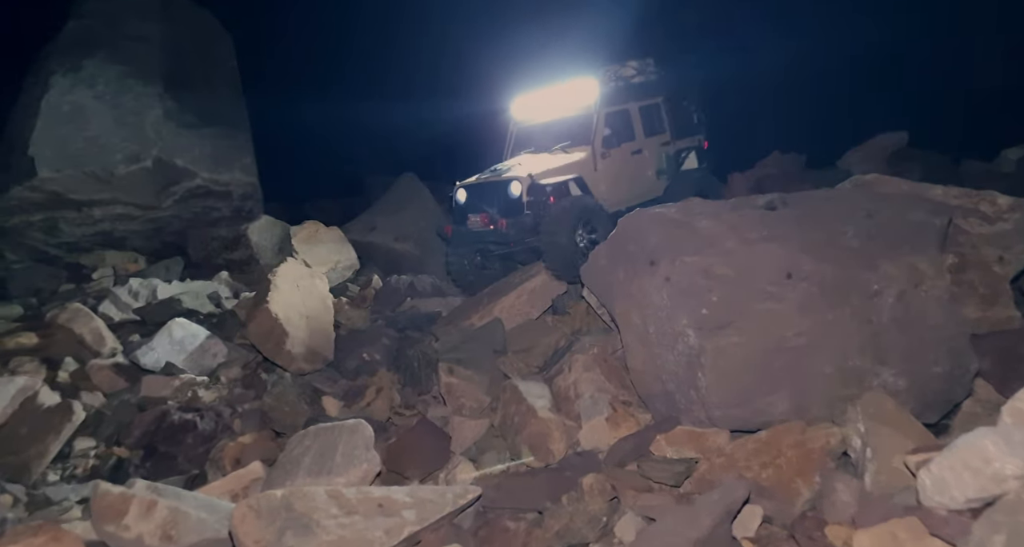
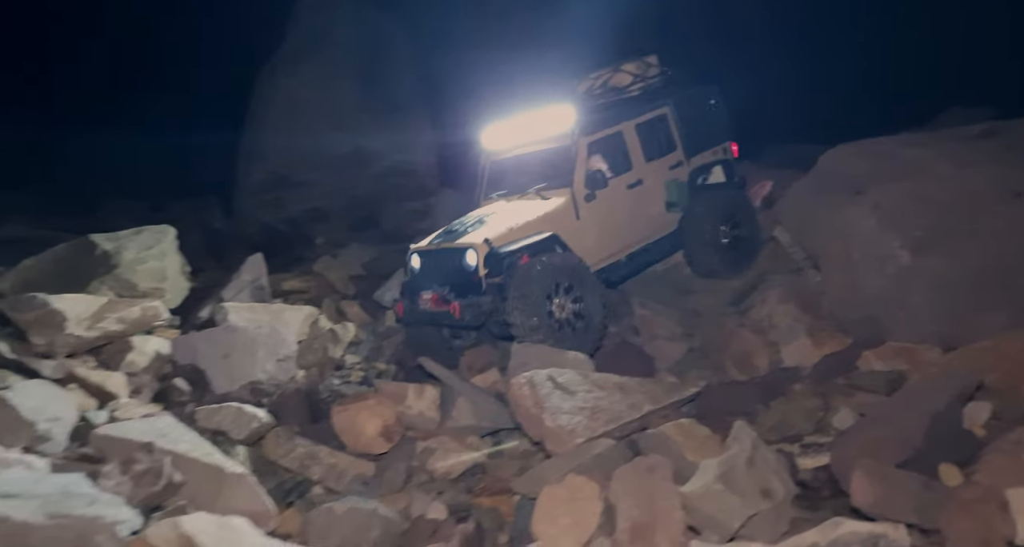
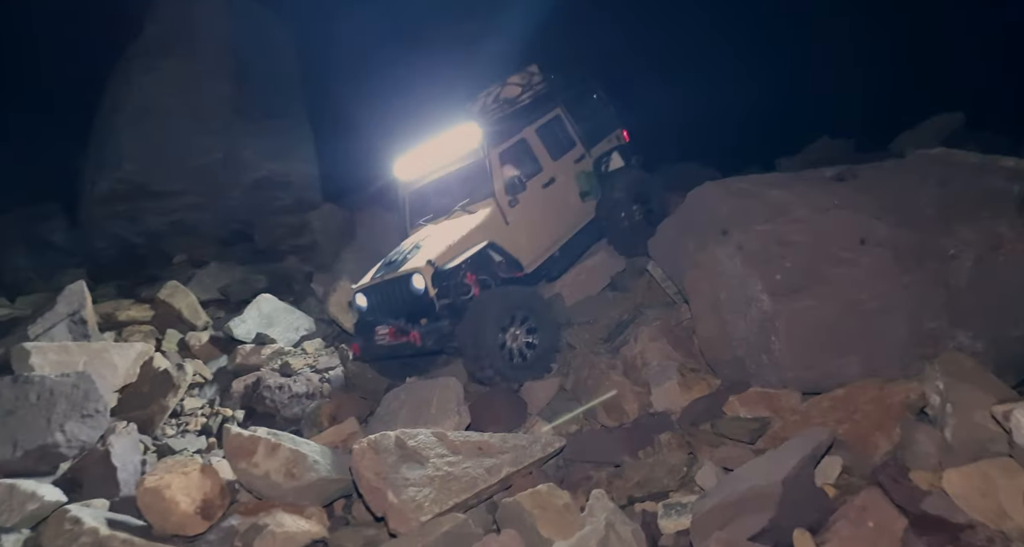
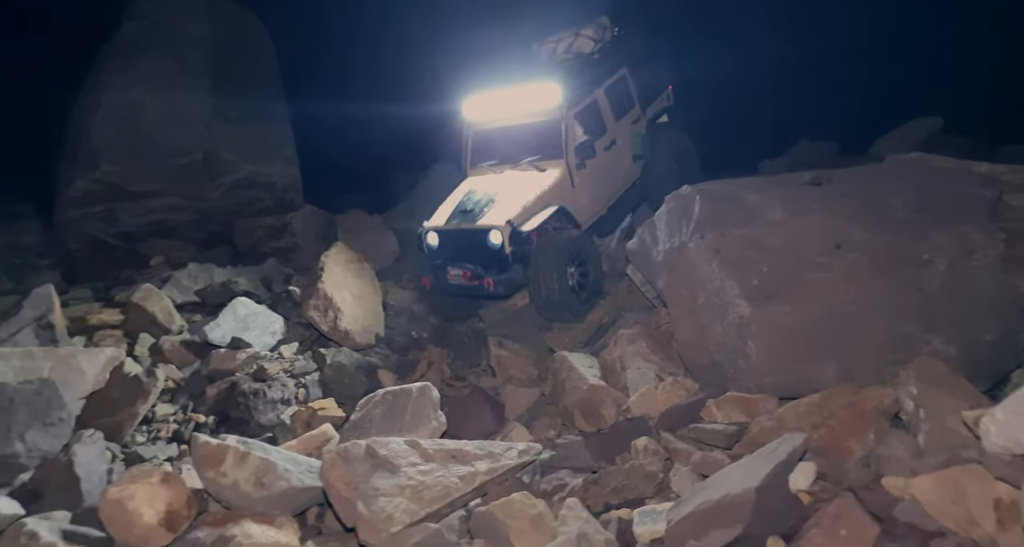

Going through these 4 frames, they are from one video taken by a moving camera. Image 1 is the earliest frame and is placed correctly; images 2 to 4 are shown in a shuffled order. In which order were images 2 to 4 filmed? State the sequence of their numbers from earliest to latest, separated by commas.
4, 3, 2
